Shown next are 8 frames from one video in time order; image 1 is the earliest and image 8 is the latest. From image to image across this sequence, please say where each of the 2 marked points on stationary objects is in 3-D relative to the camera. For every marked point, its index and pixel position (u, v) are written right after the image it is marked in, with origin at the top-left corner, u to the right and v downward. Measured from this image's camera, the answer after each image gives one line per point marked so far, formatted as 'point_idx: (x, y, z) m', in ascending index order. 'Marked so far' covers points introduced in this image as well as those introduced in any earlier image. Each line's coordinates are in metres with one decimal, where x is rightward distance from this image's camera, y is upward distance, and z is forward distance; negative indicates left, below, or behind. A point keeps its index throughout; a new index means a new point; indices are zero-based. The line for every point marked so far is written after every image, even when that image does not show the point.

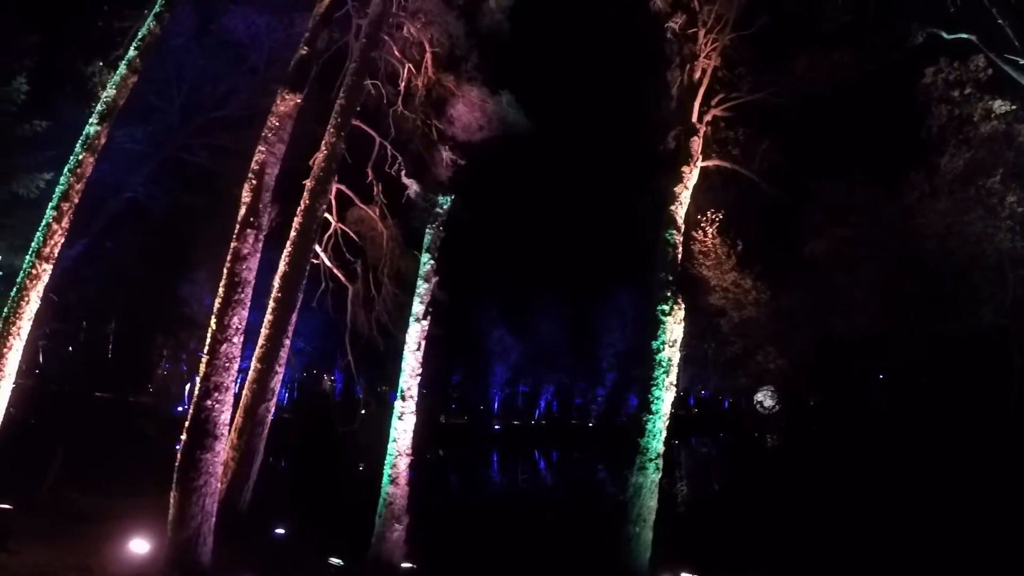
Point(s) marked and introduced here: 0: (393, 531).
0: (-1.6, -3.3, +12.5) m
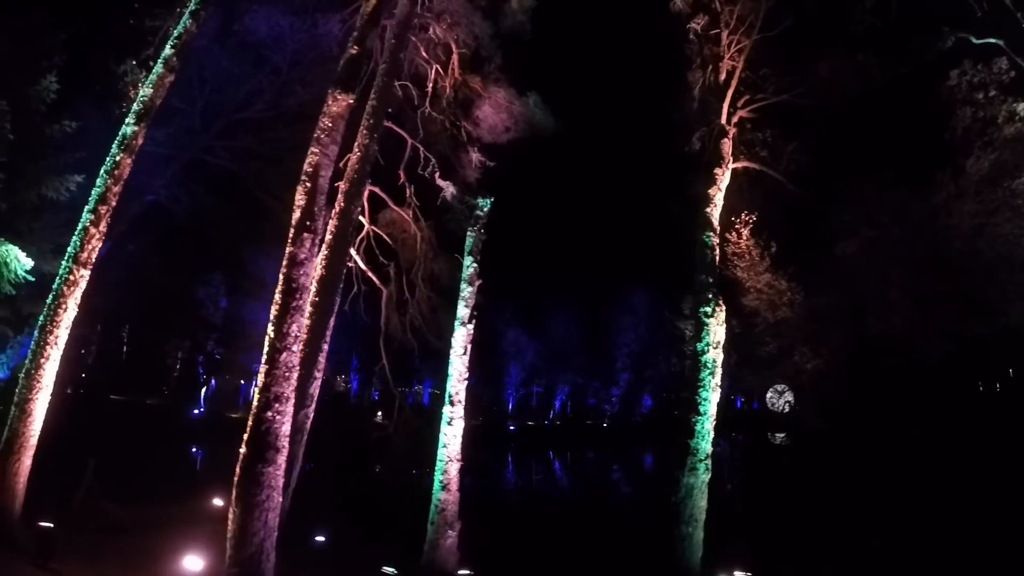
0: (-0.9, -3.4, +12.3) m
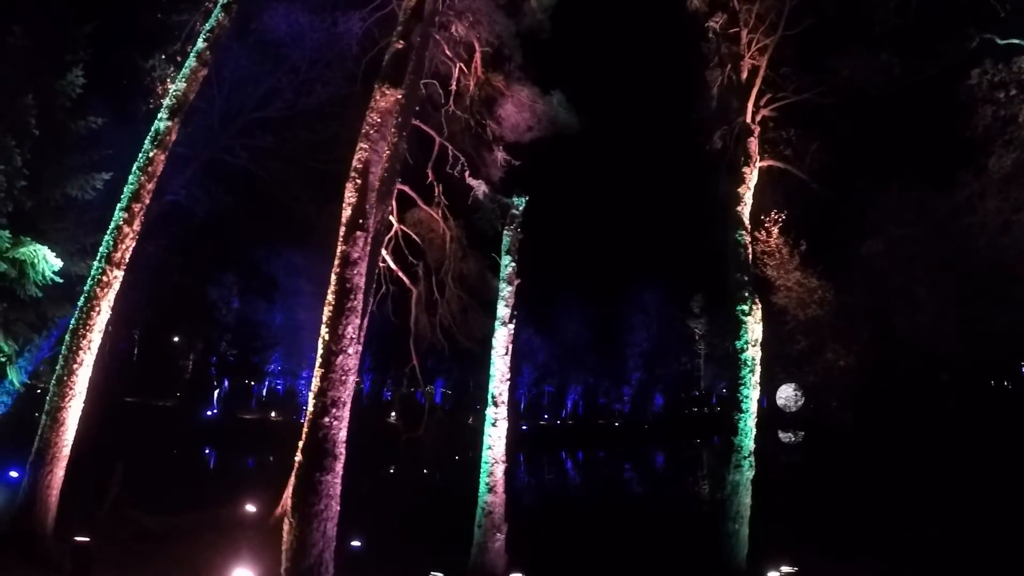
0: (-0.2, -3.3, +12.2) m
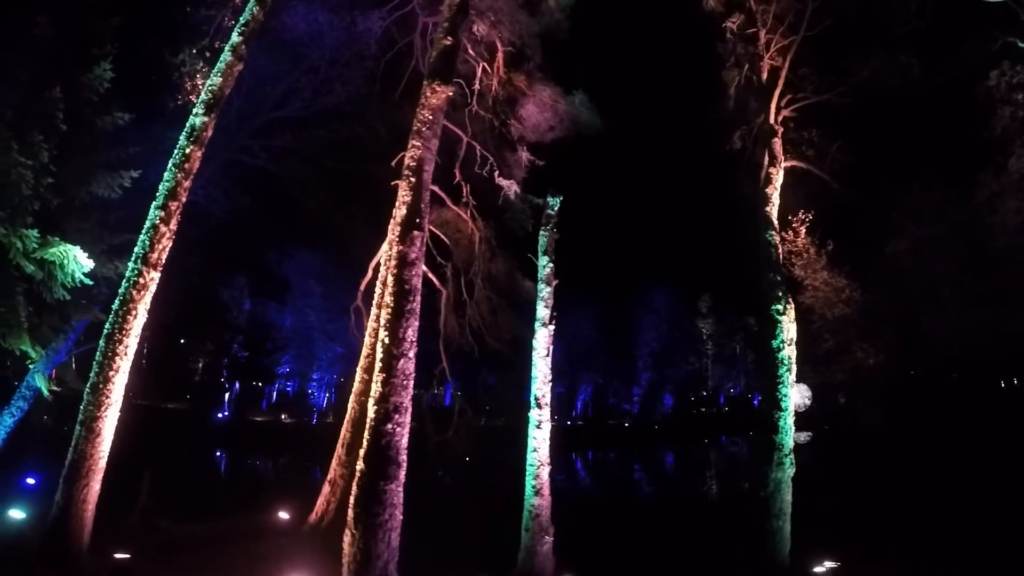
0: (+0.4, -3.4, +12.0) m
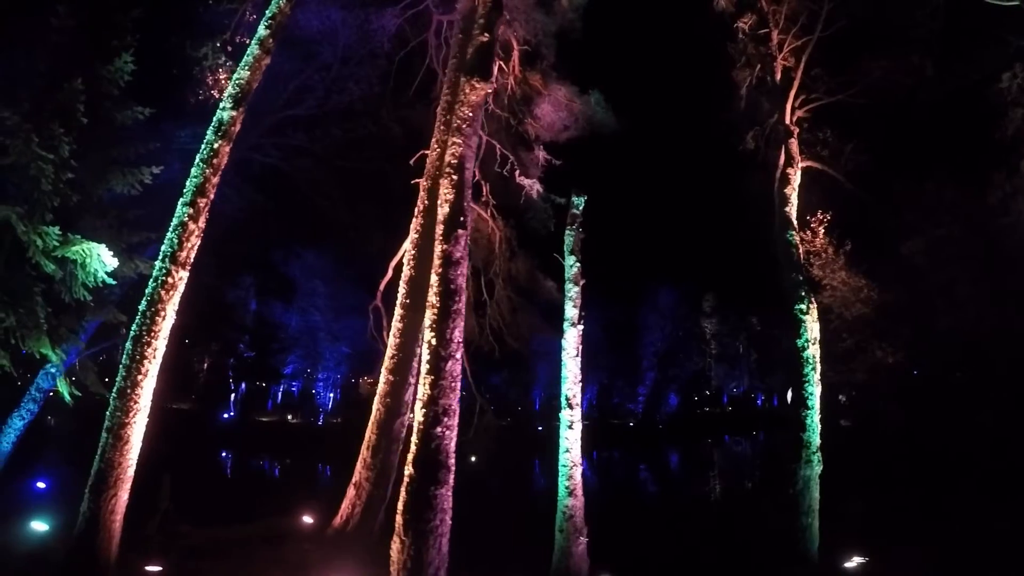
0: (+0.8, -3.3, +12.0) m
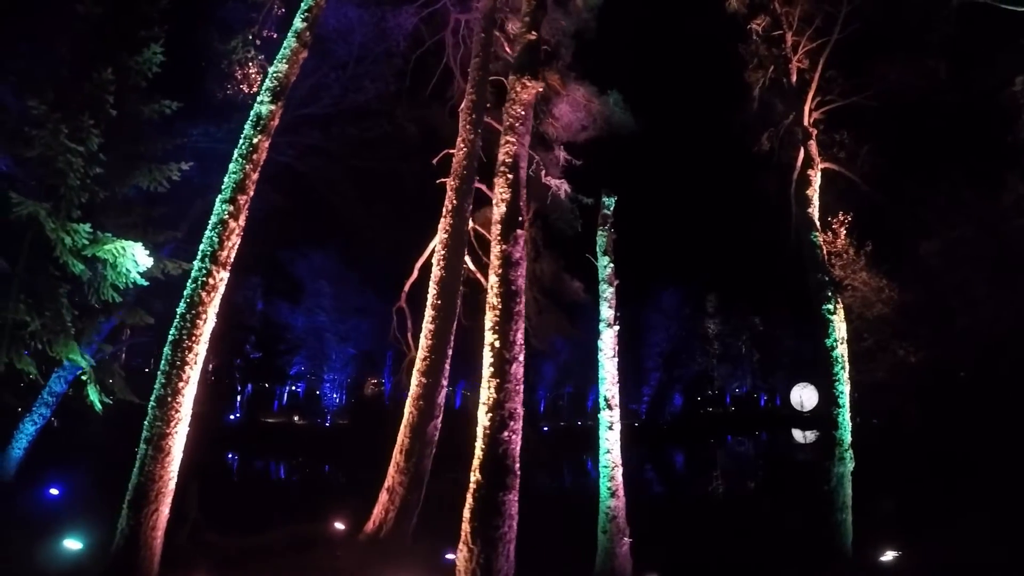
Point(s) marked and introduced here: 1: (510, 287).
0: (+1.4, -3.4, +11.9) m
1: (0.0, 0.0, +9.6) m
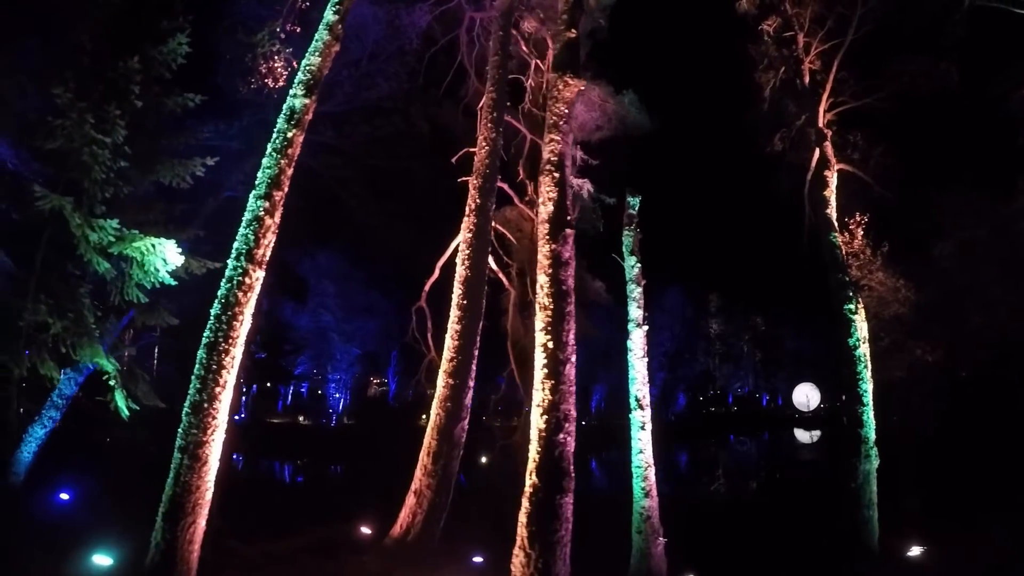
0: (+1.8, -3.4, +11.8) m
1: (+0.5, 0.0, +9.5) m
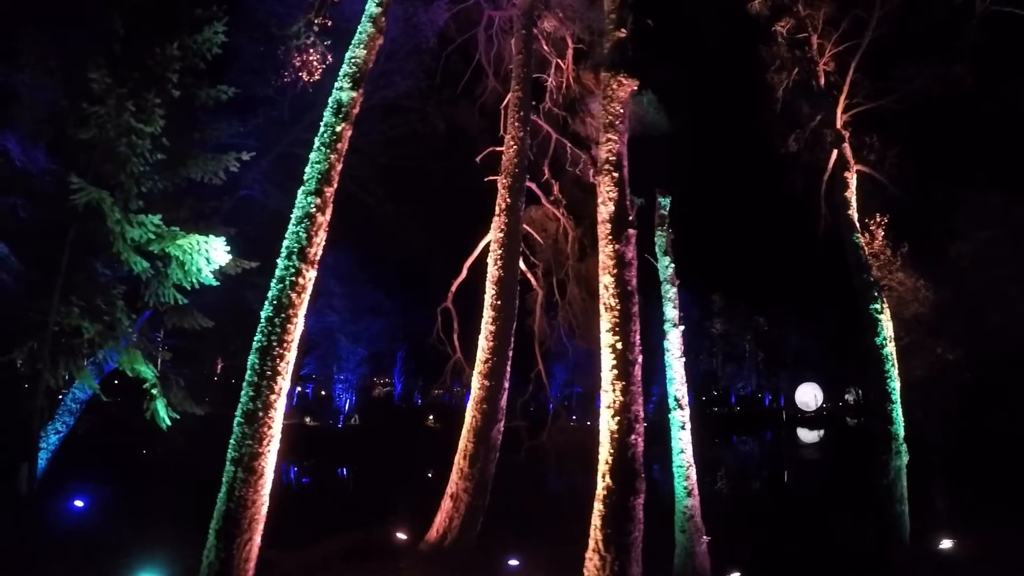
0: (+2.4, -3.4, +11.8) m
1: (+1.1, 0.0, +9.4) m
